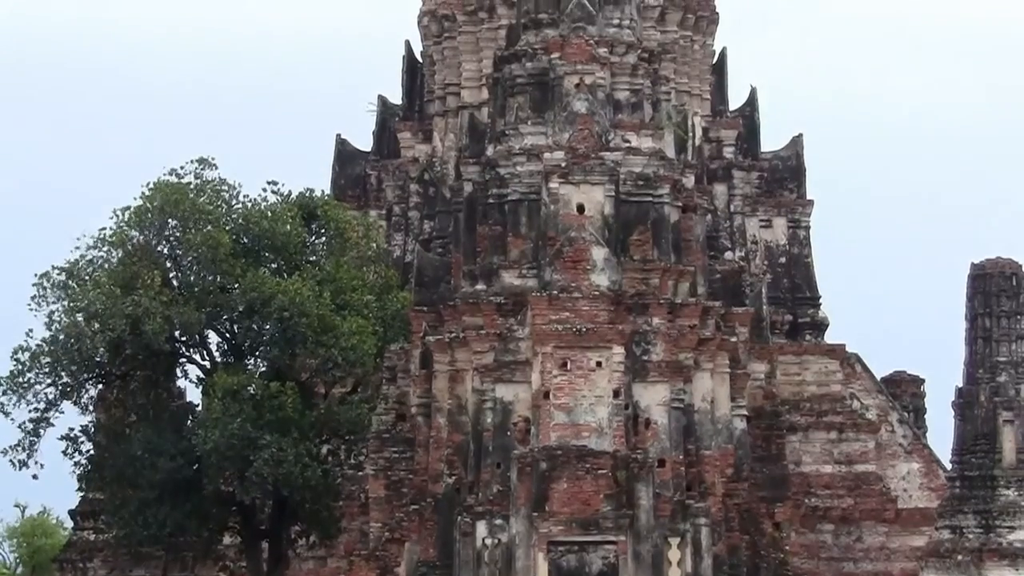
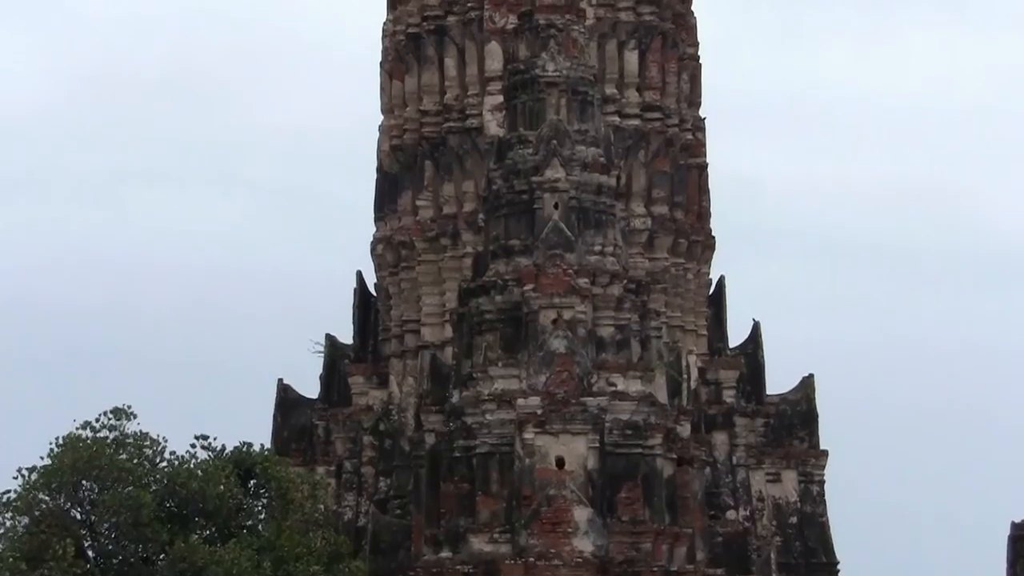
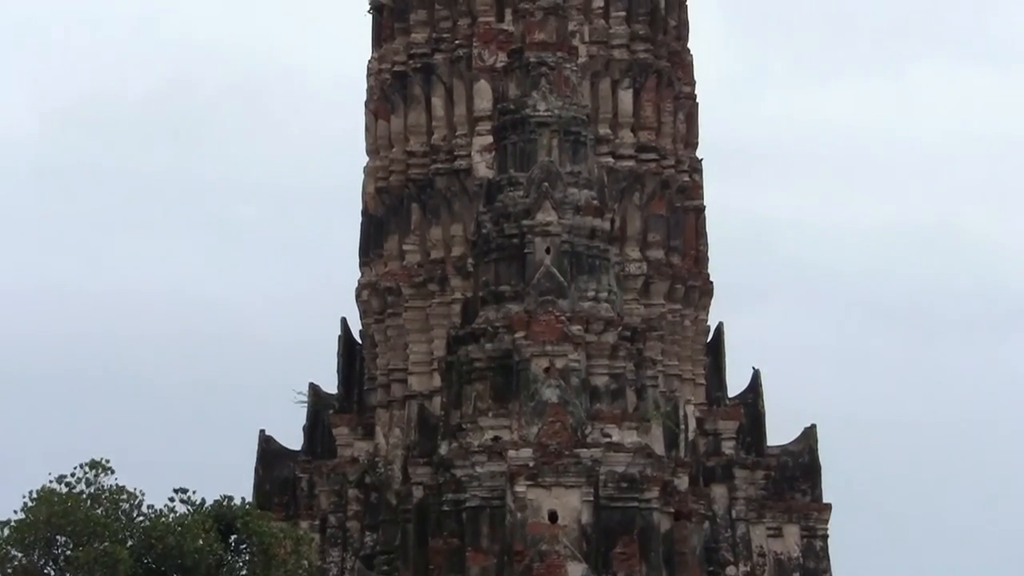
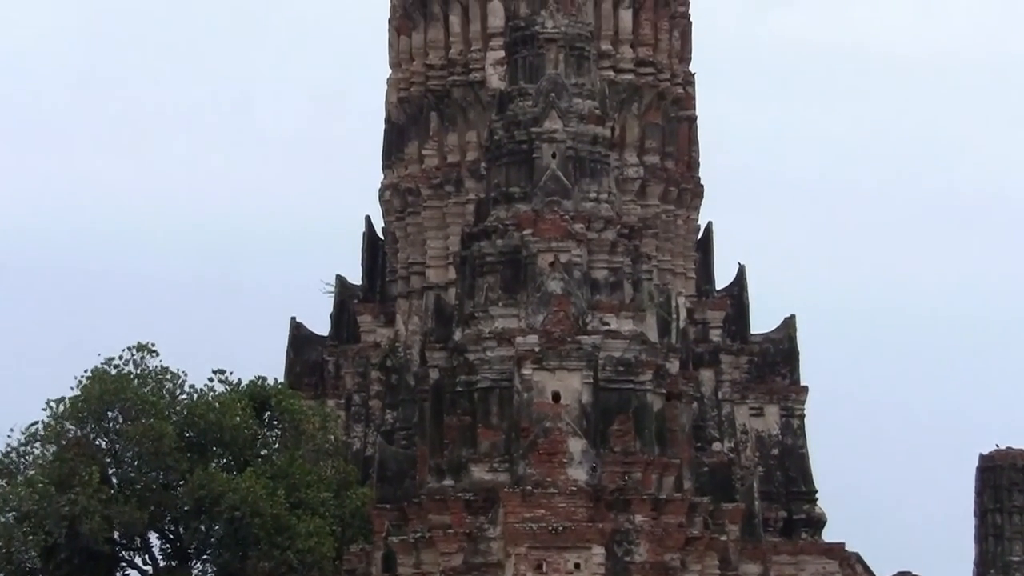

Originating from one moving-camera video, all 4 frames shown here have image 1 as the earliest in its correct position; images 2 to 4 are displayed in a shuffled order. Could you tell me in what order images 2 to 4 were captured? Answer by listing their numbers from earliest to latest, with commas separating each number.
4, 2, 3
